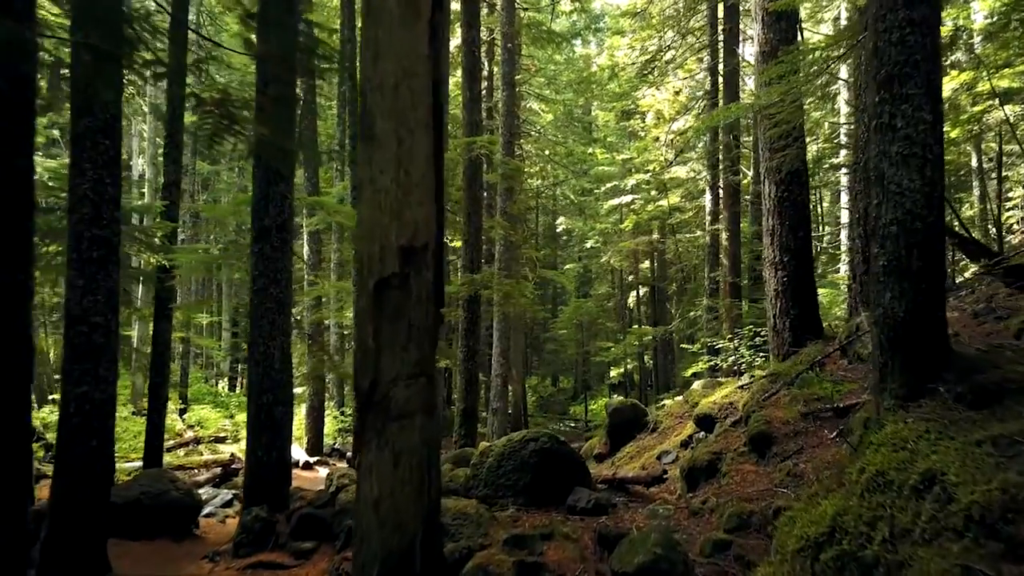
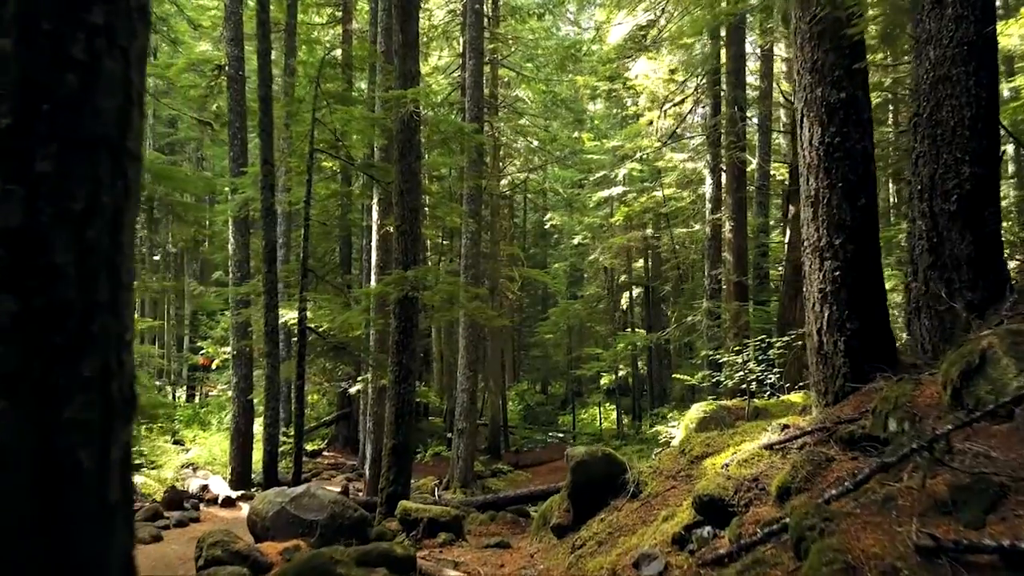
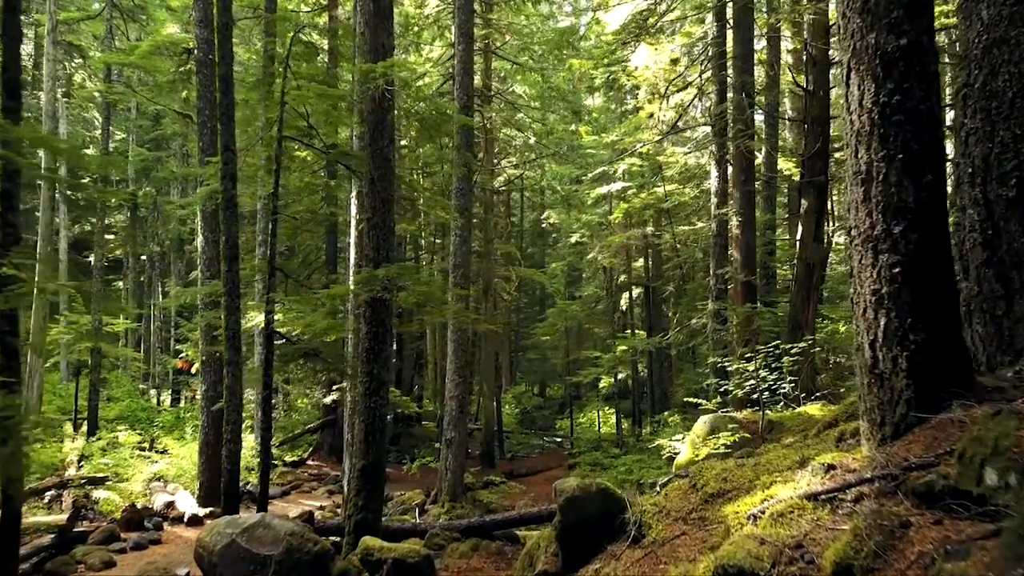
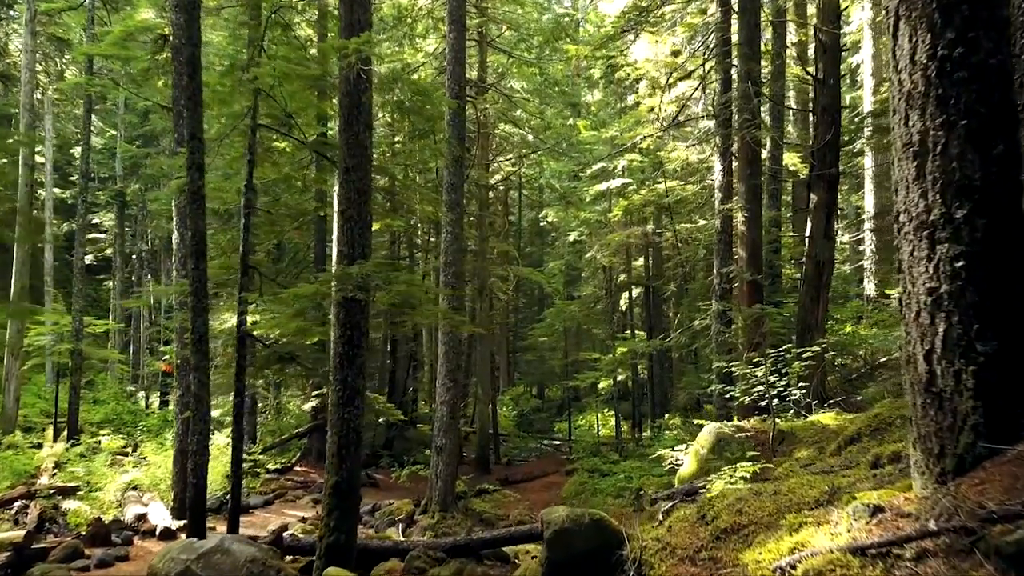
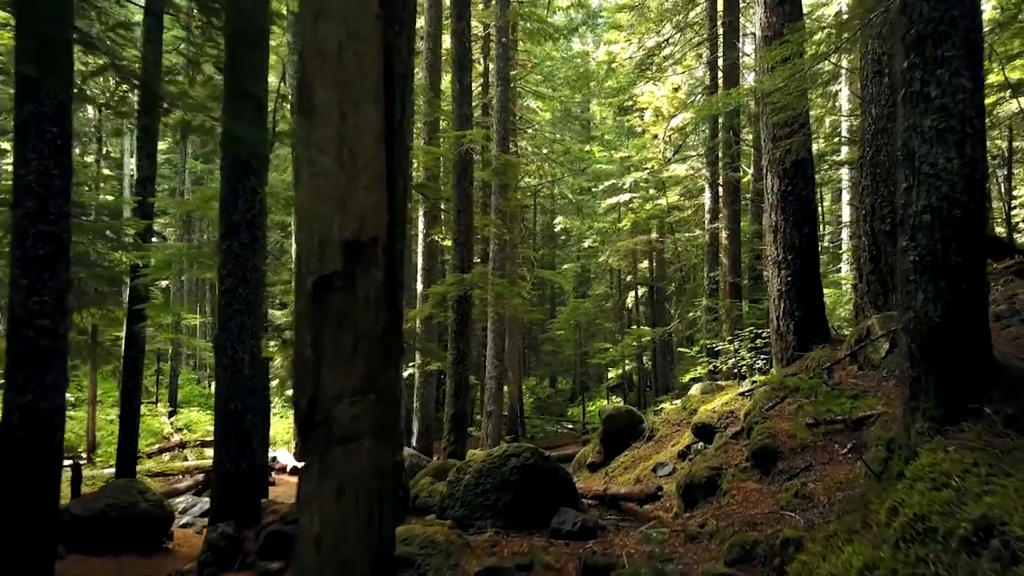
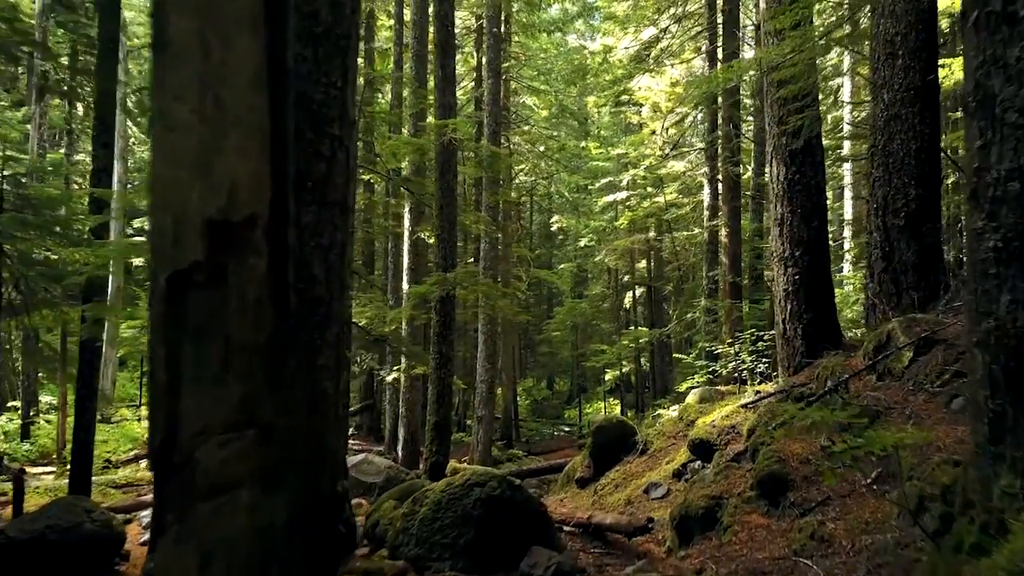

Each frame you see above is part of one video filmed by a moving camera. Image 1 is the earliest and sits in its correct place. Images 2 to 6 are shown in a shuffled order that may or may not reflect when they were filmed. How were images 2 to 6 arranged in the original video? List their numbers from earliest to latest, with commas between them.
5, 6, 2, 3, 4
